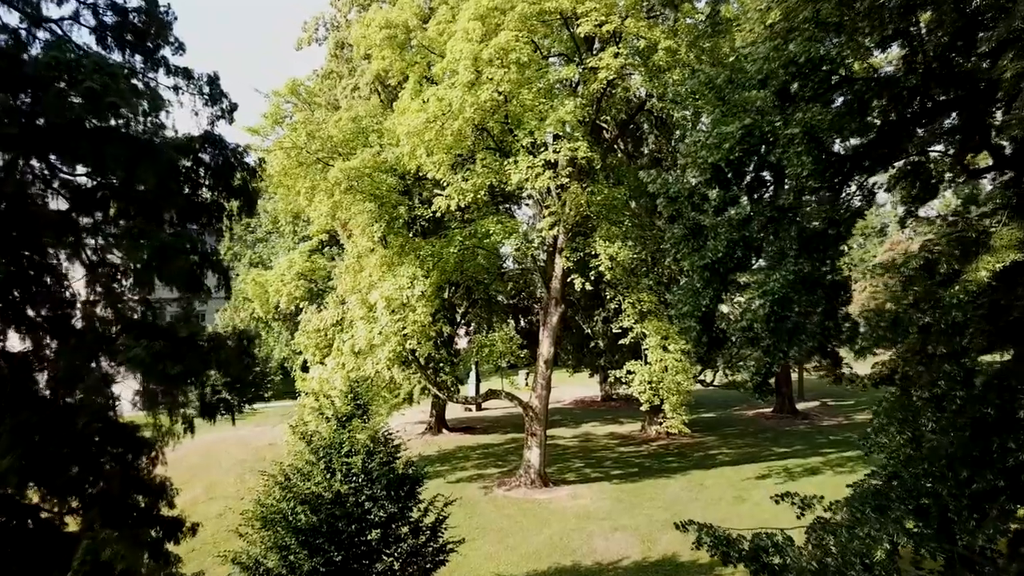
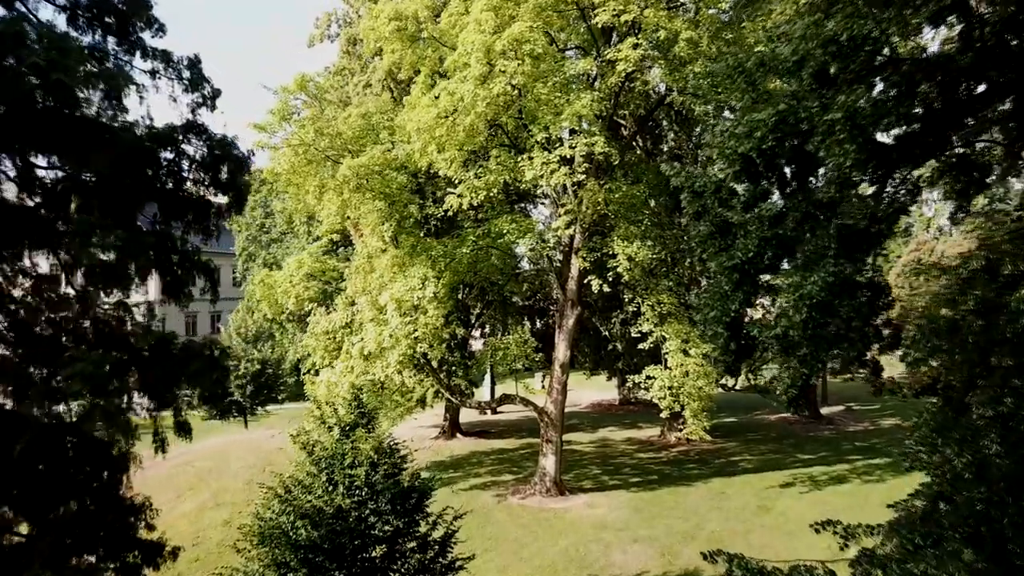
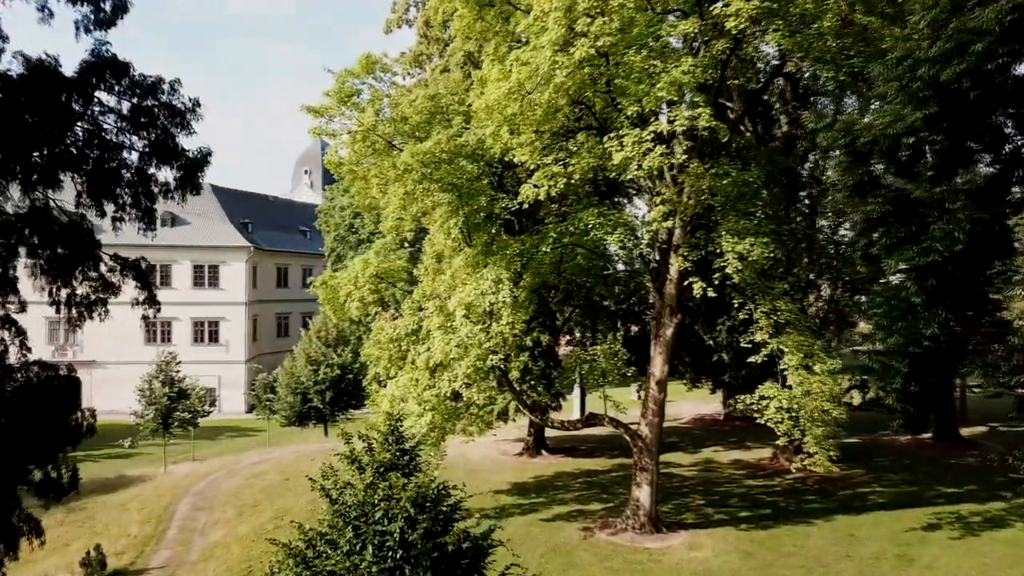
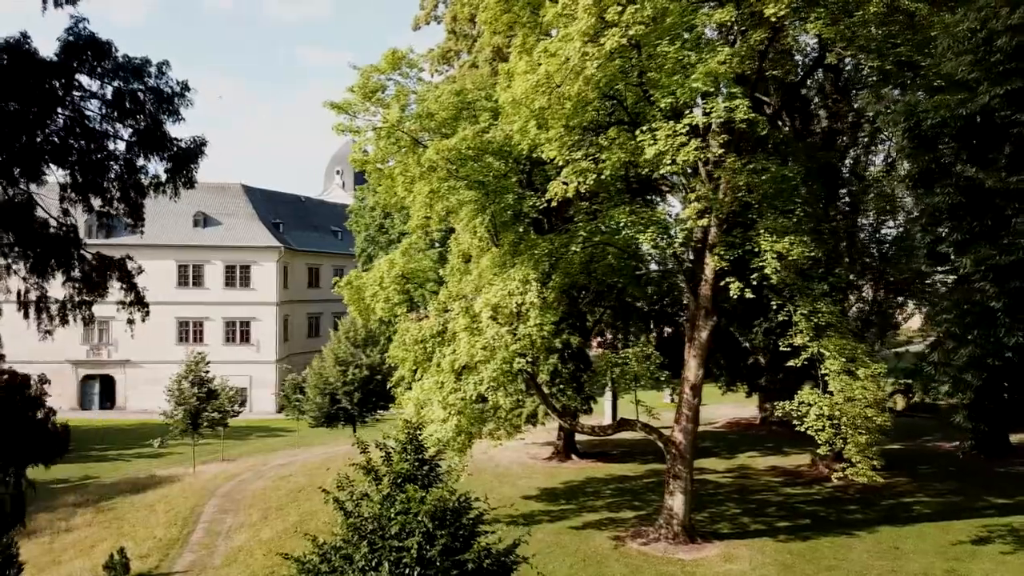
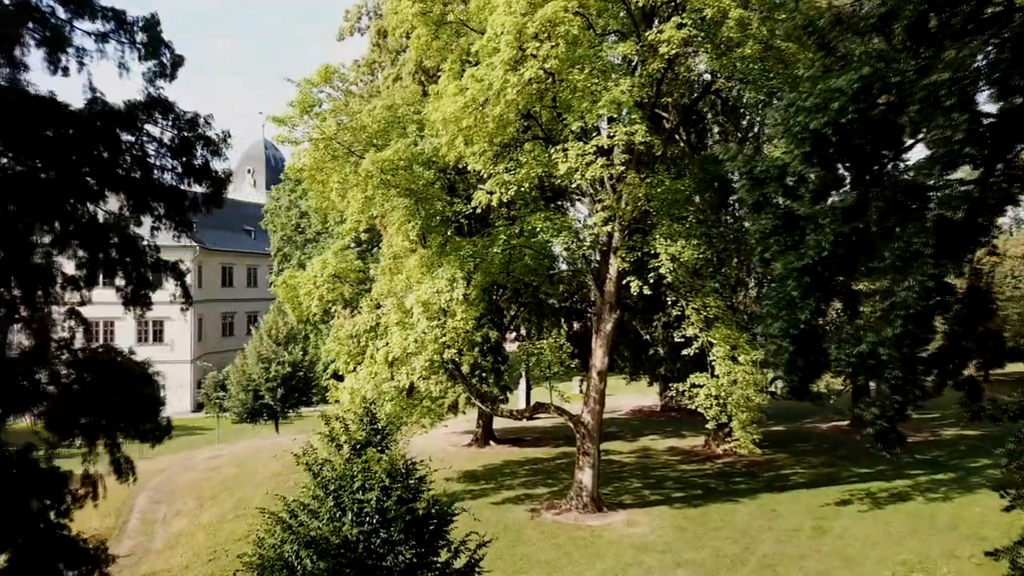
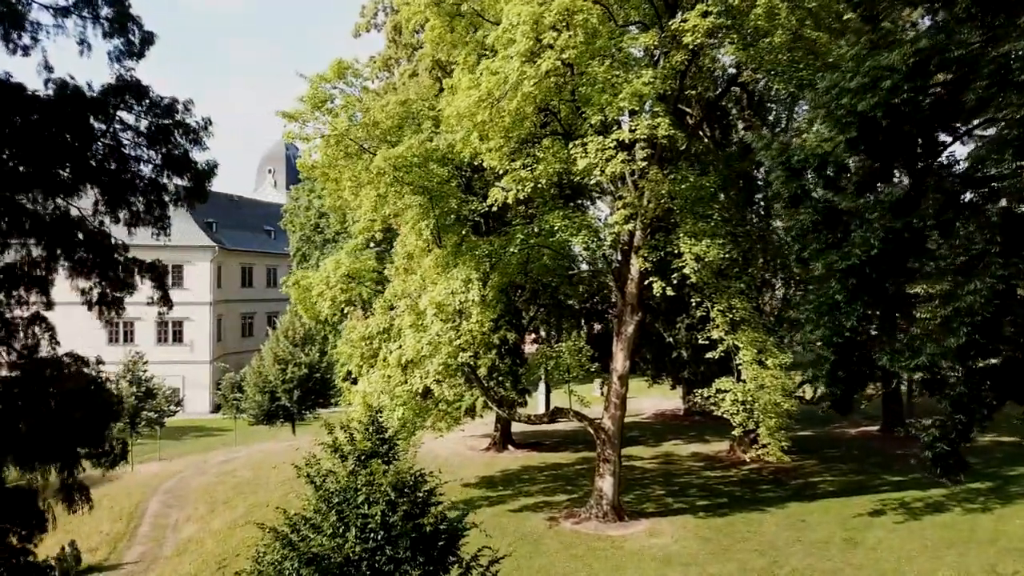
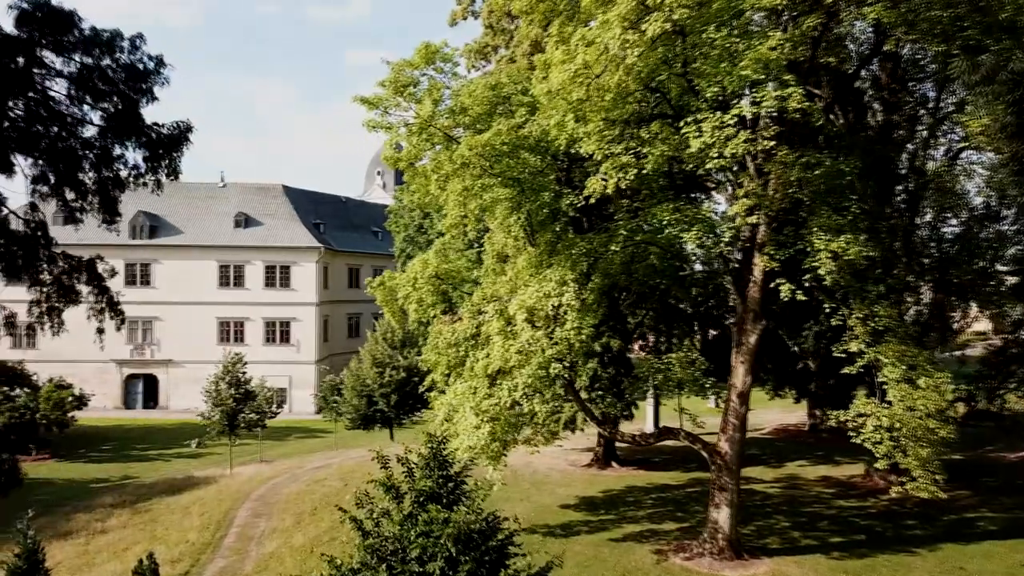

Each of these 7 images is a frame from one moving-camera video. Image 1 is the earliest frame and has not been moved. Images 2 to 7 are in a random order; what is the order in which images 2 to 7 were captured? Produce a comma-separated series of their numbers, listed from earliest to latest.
2, 5, 6, 3, 4, 7
